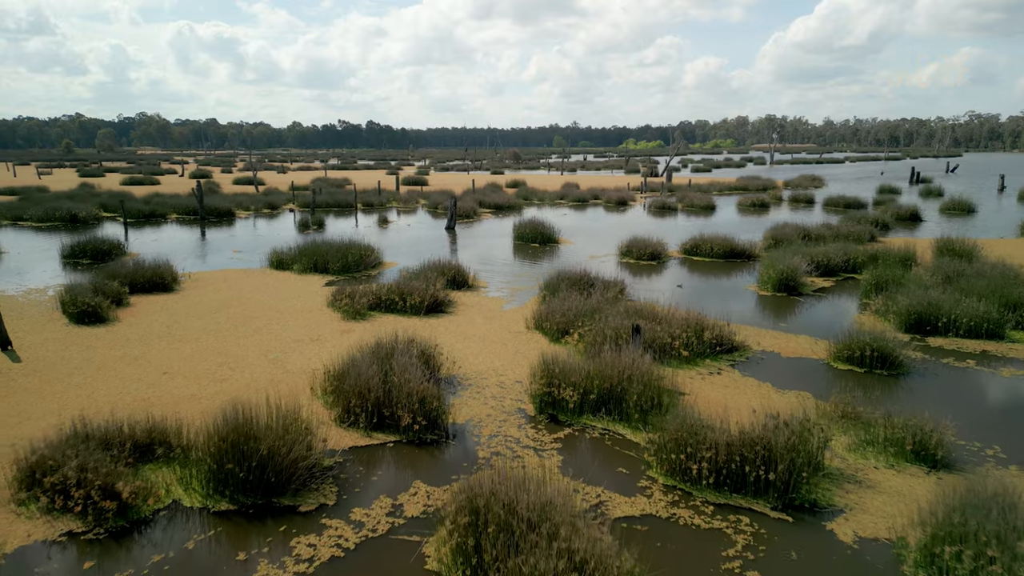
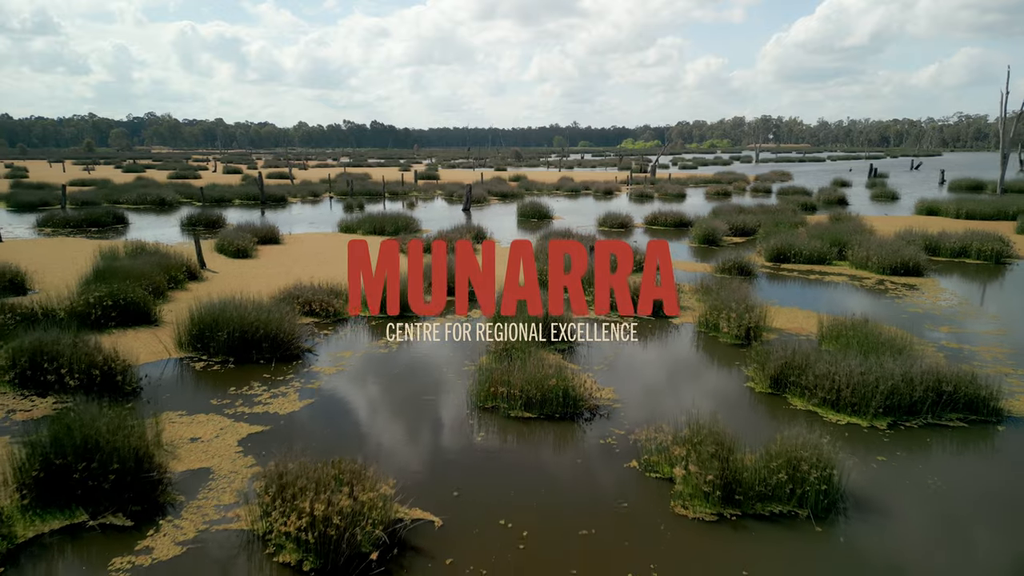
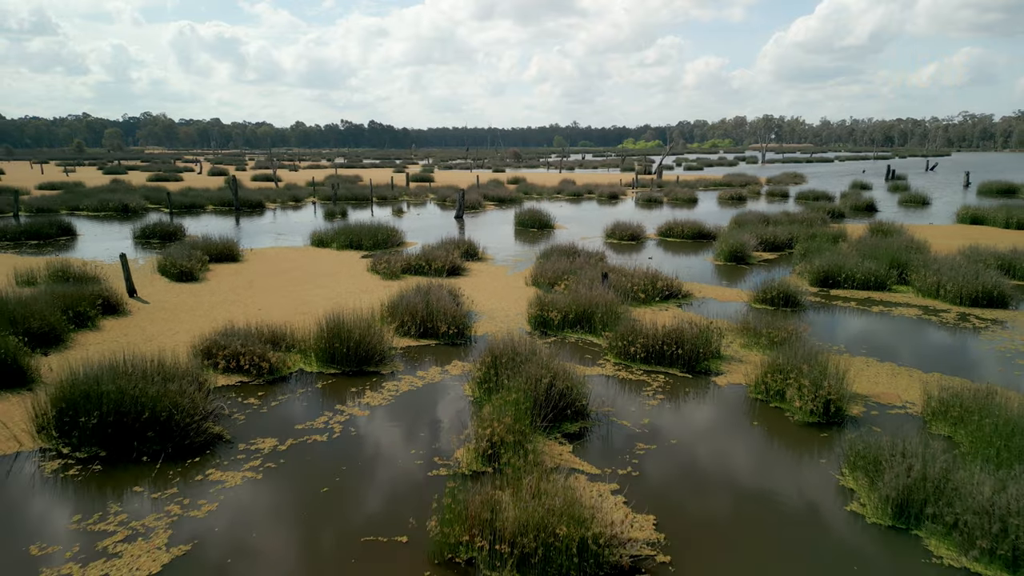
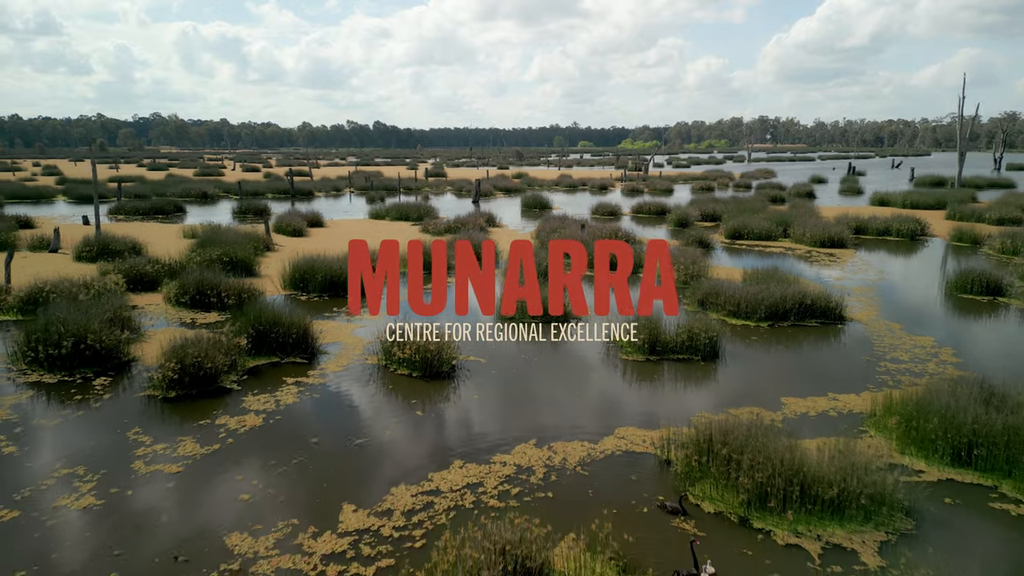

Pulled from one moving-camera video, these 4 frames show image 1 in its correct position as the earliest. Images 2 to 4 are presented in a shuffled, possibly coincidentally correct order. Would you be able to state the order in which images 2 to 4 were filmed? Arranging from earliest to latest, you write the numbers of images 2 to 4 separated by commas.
3, 2, 4
